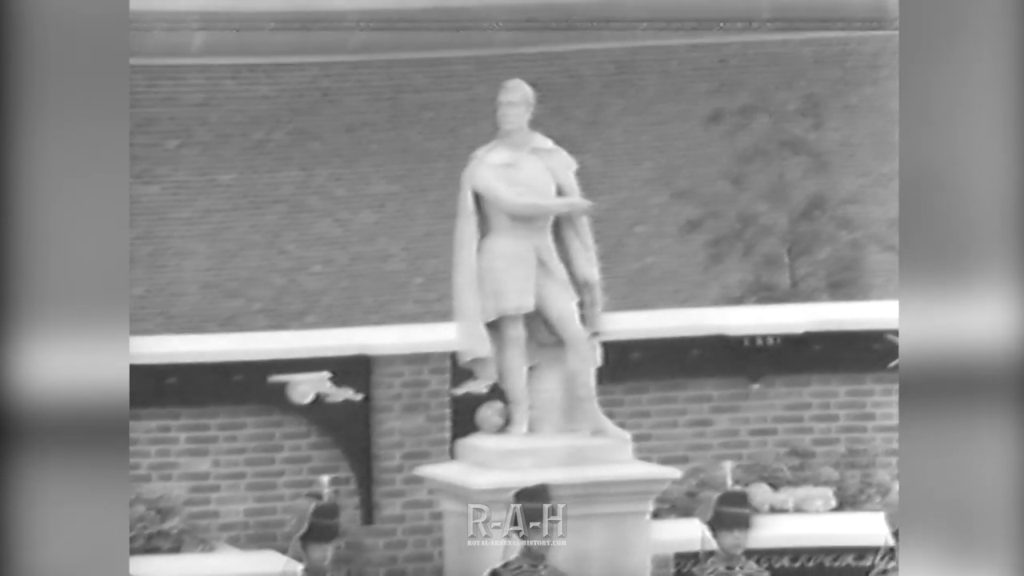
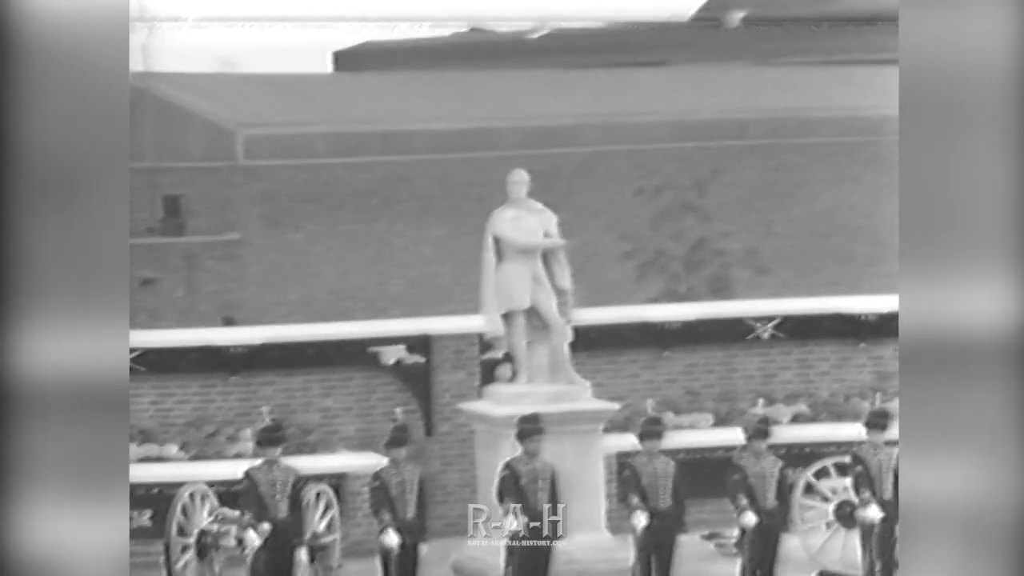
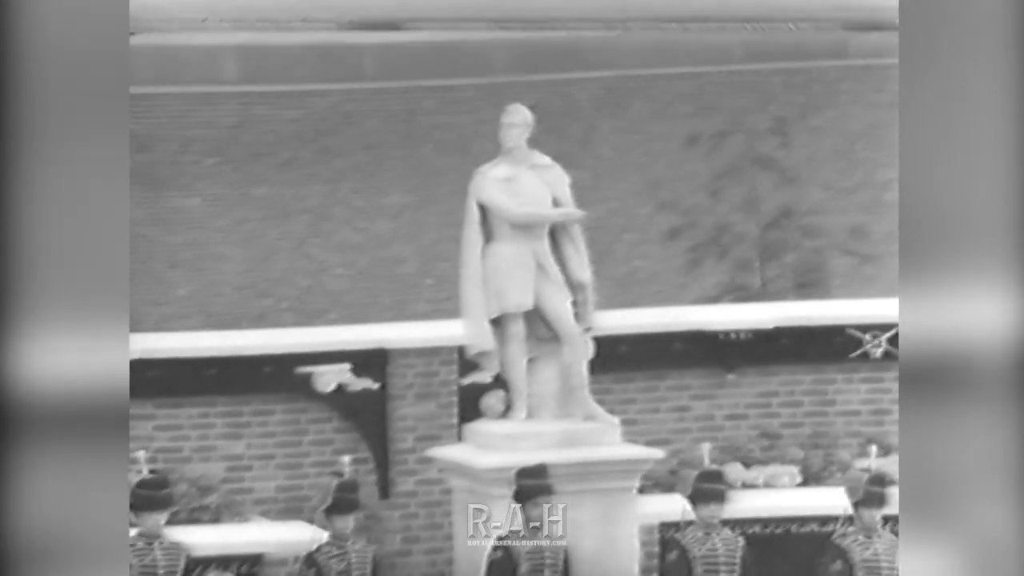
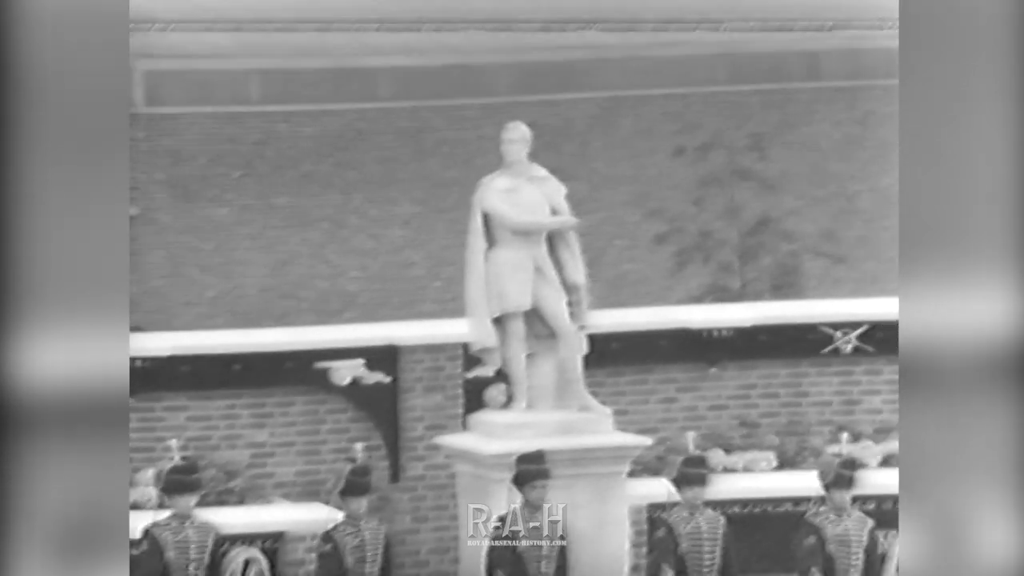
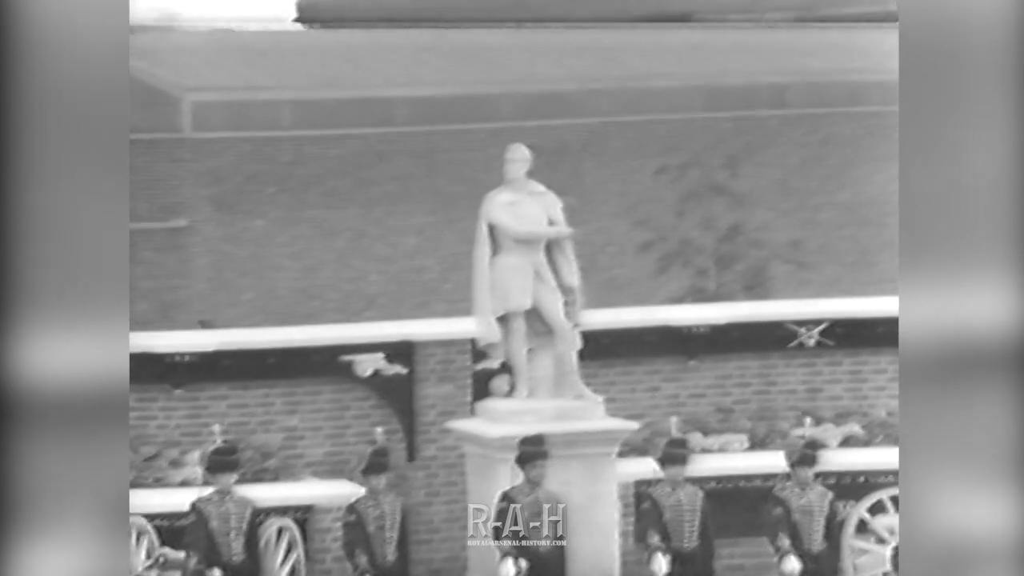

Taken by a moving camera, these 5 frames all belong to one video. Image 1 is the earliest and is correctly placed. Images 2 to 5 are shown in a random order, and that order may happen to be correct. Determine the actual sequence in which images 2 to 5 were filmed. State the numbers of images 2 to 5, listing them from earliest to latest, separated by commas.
3, 4, 5, 2
